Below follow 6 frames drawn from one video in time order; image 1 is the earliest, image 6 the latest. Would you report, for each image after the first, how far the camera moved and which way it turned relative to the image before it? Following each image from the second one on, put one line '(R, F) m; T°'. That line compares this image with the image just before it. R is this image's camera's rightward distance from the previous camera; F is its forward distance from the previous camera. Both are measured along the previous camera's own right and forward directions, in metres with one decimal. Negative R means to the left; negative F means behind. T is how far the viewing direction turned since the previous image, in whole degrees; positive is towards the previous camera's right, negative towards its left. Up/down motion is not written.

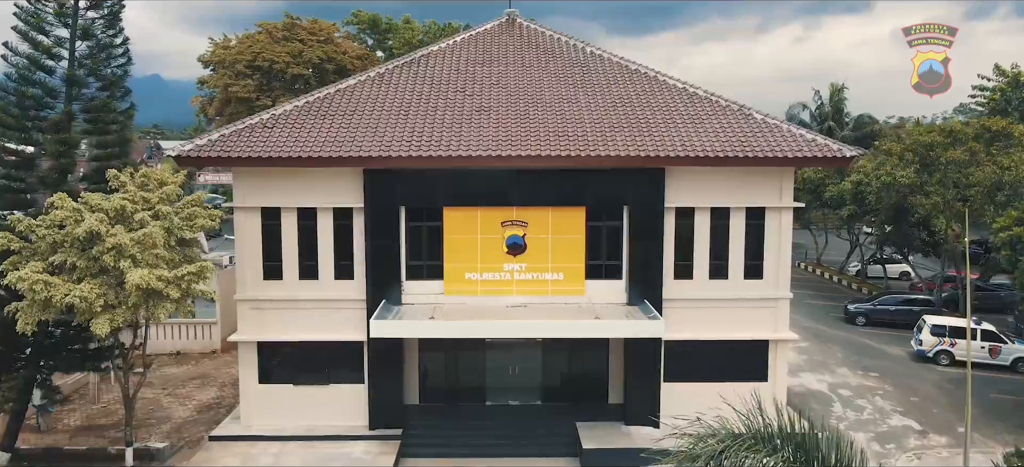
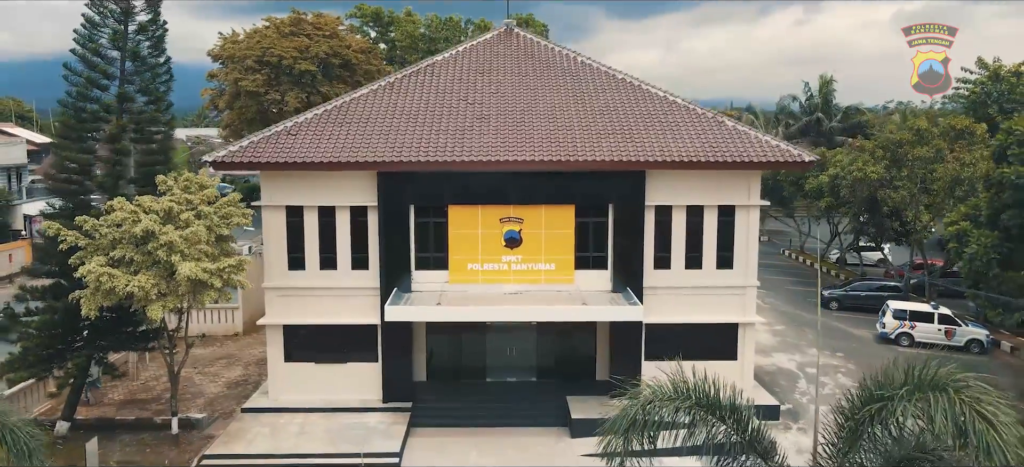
(+0.1, -1.6) m; 0°
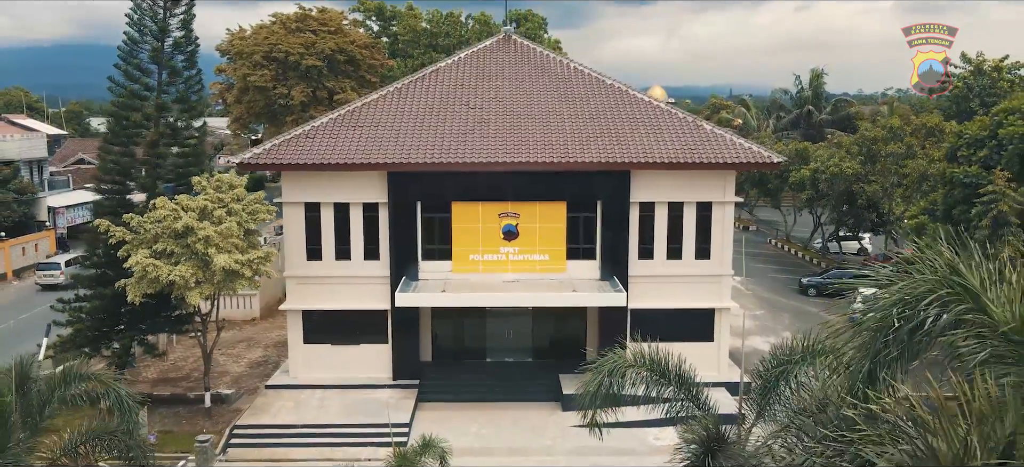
(+0.1, -1.5) m; 0°
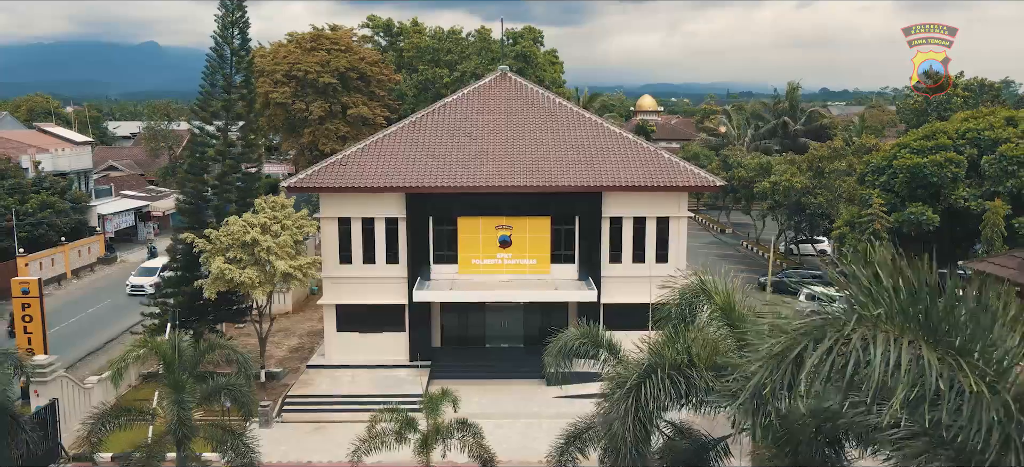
(+0.2, -3.7) m; 0°
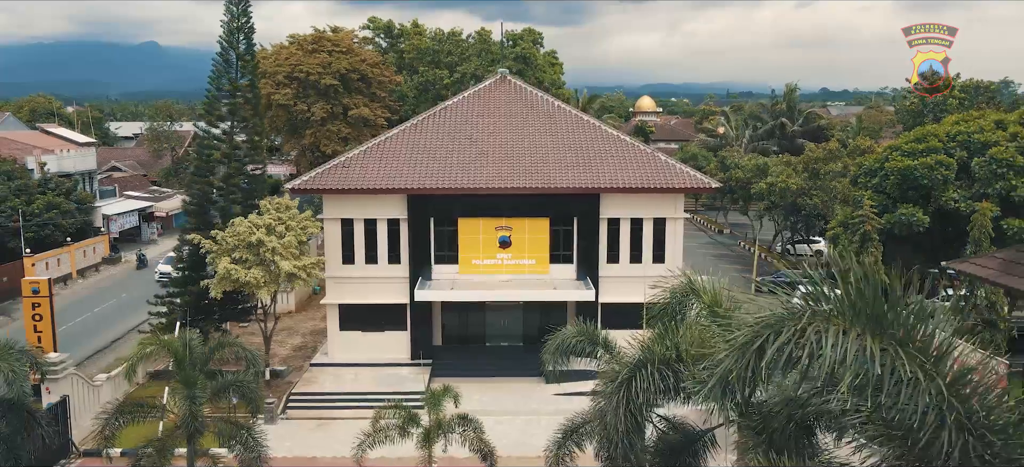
(0.0, -0.4) m; 0°
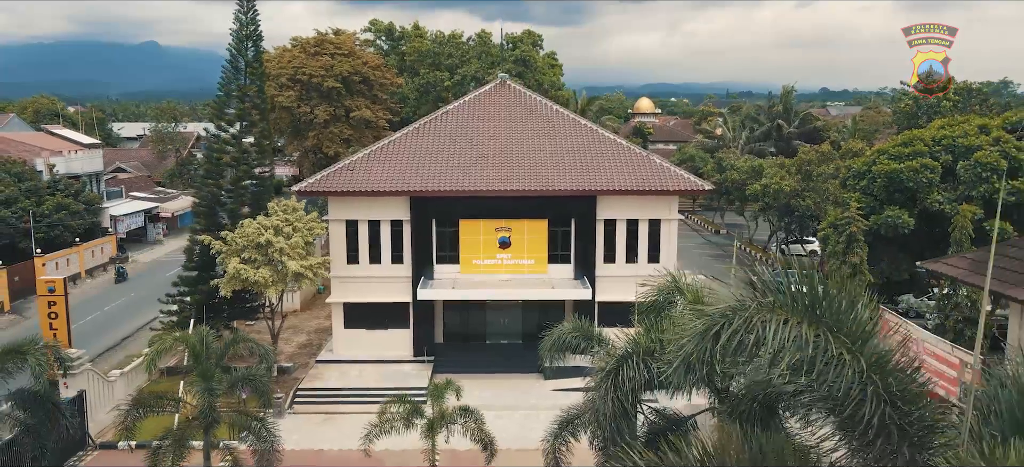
(0.0, -0.6) m; 0°
